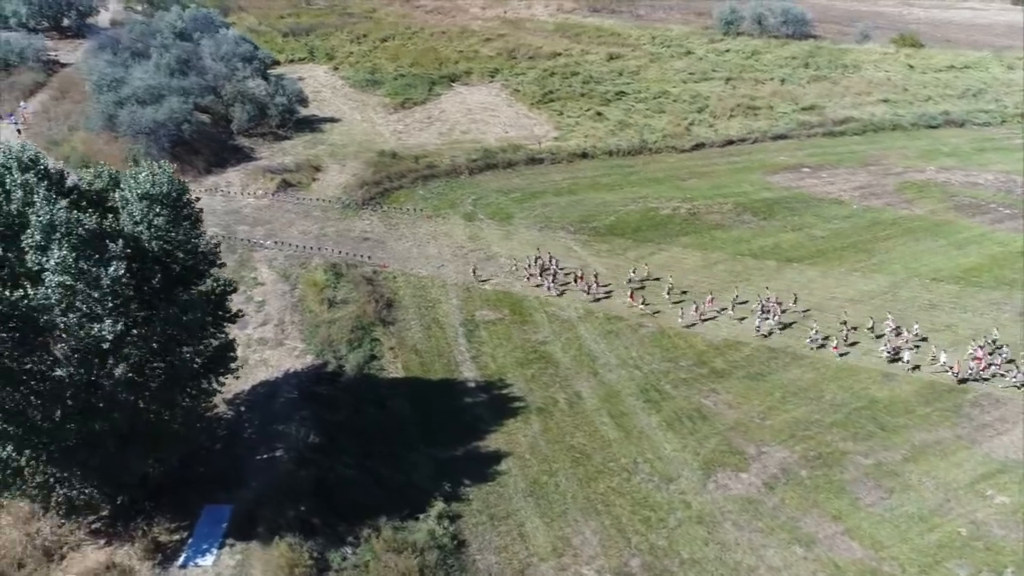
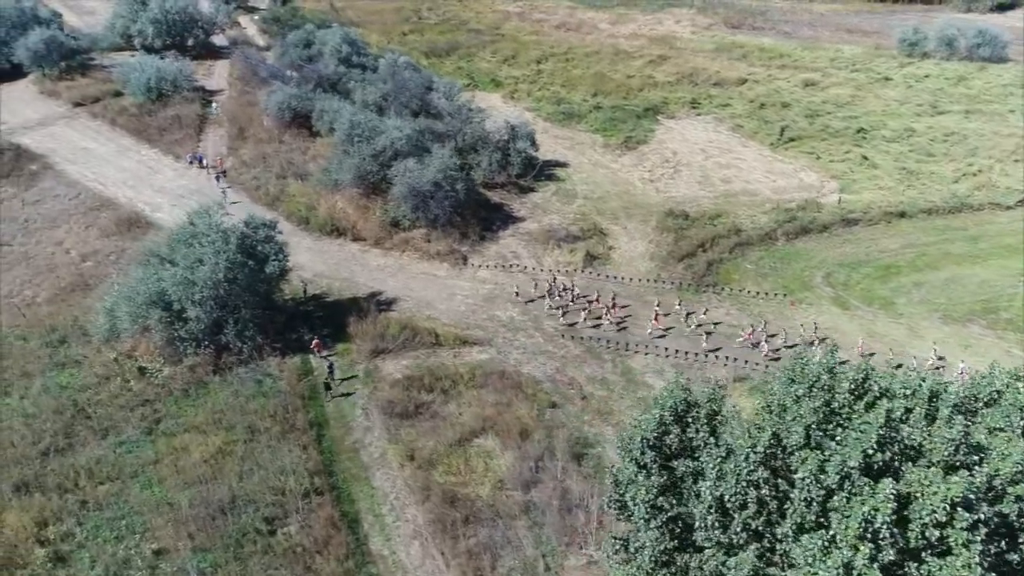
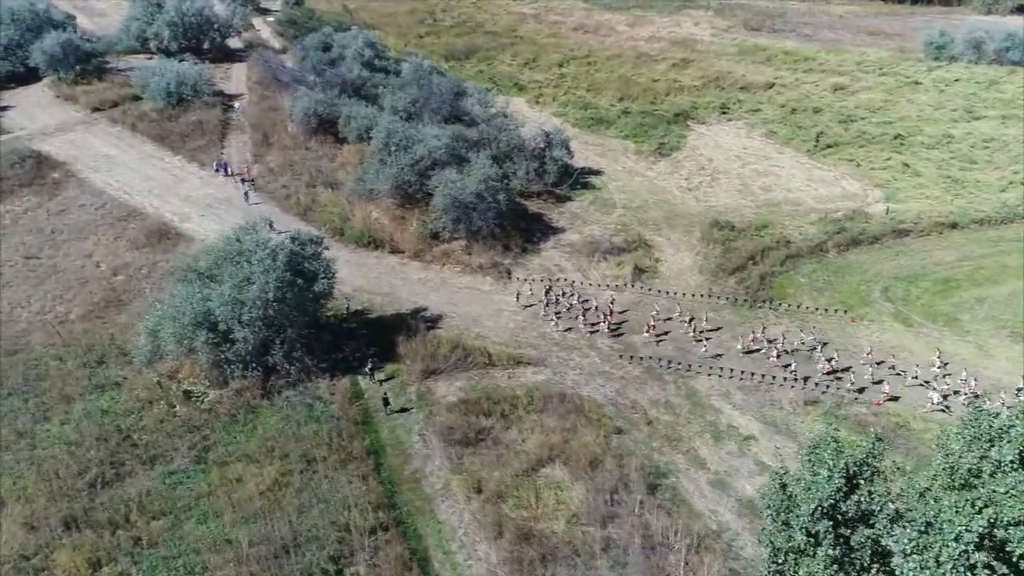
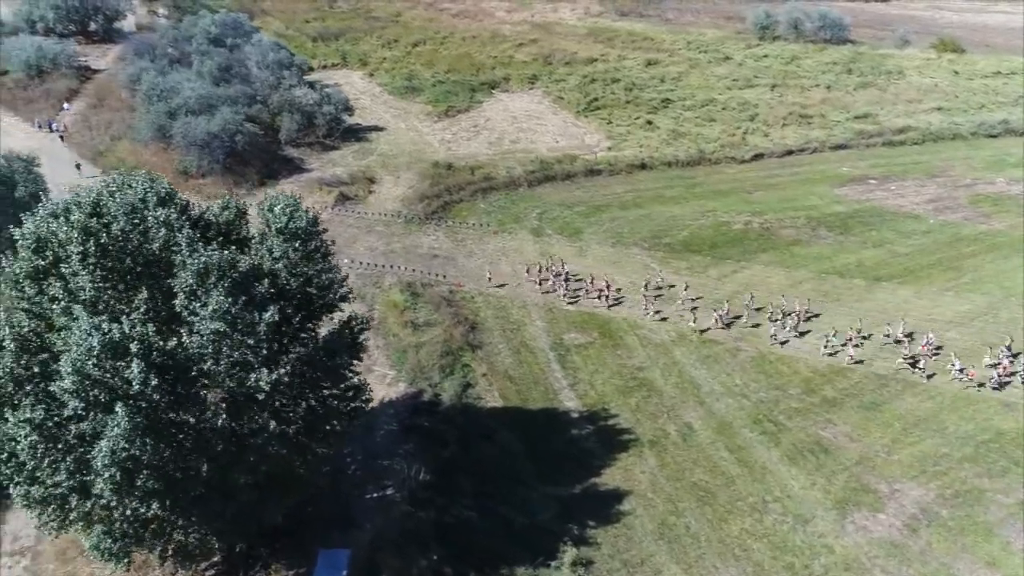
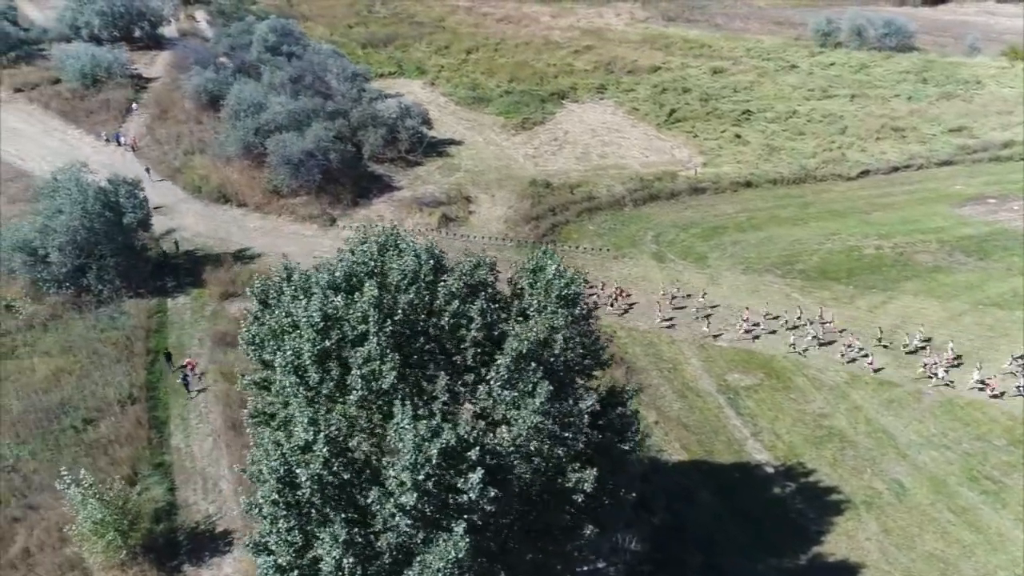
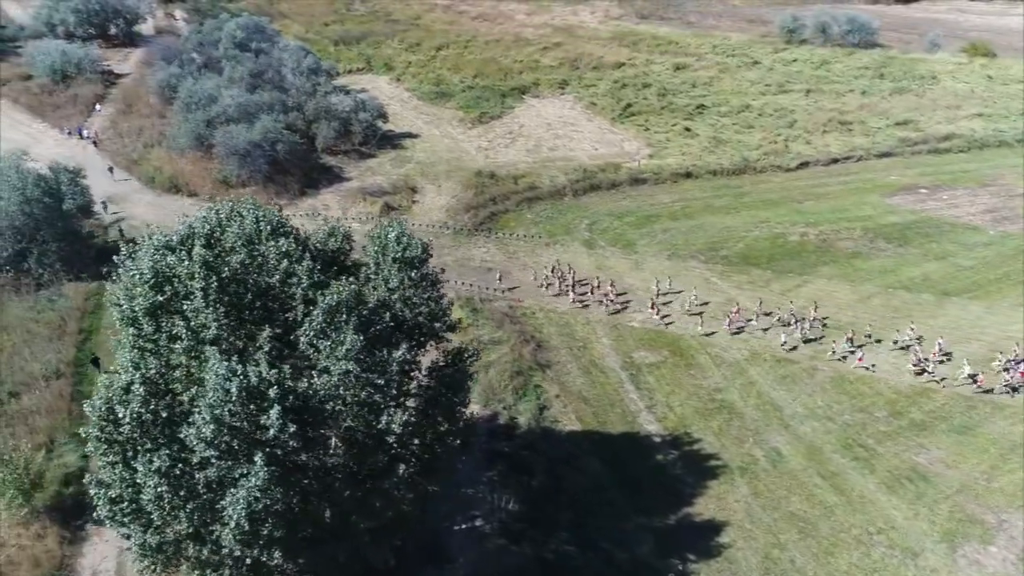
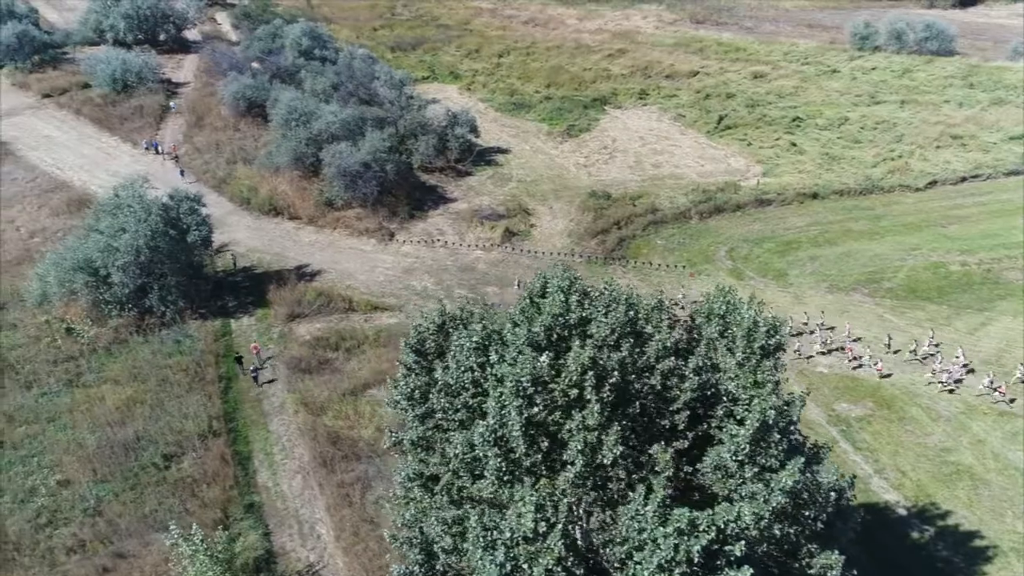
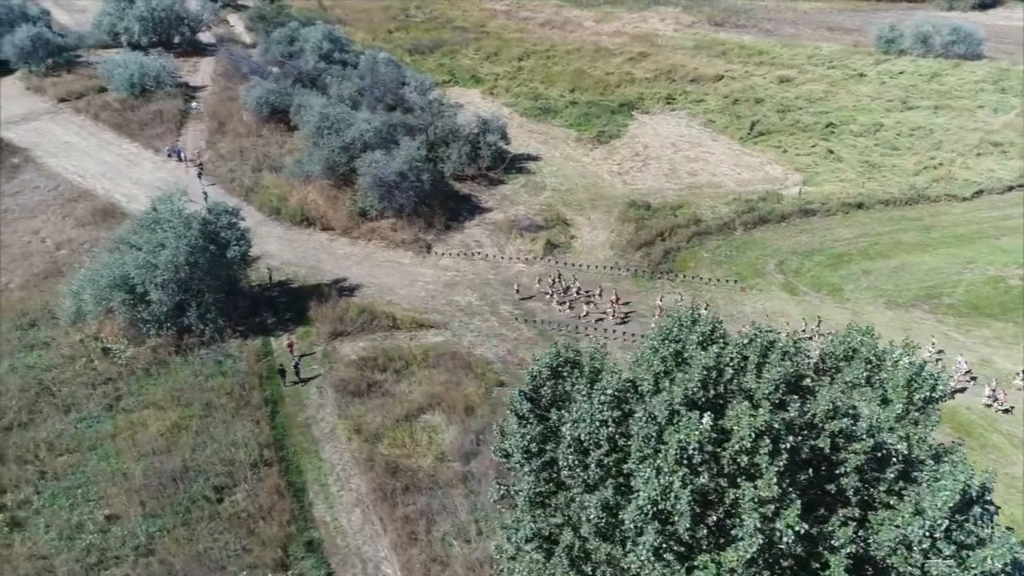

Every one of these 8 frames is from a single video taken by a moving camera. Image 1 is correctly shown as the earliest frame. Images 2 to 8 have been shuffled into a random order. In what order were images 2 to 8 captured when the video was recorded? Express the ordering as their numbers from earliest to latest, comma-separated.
4, 6, 5, 7, 8, 2, 3
